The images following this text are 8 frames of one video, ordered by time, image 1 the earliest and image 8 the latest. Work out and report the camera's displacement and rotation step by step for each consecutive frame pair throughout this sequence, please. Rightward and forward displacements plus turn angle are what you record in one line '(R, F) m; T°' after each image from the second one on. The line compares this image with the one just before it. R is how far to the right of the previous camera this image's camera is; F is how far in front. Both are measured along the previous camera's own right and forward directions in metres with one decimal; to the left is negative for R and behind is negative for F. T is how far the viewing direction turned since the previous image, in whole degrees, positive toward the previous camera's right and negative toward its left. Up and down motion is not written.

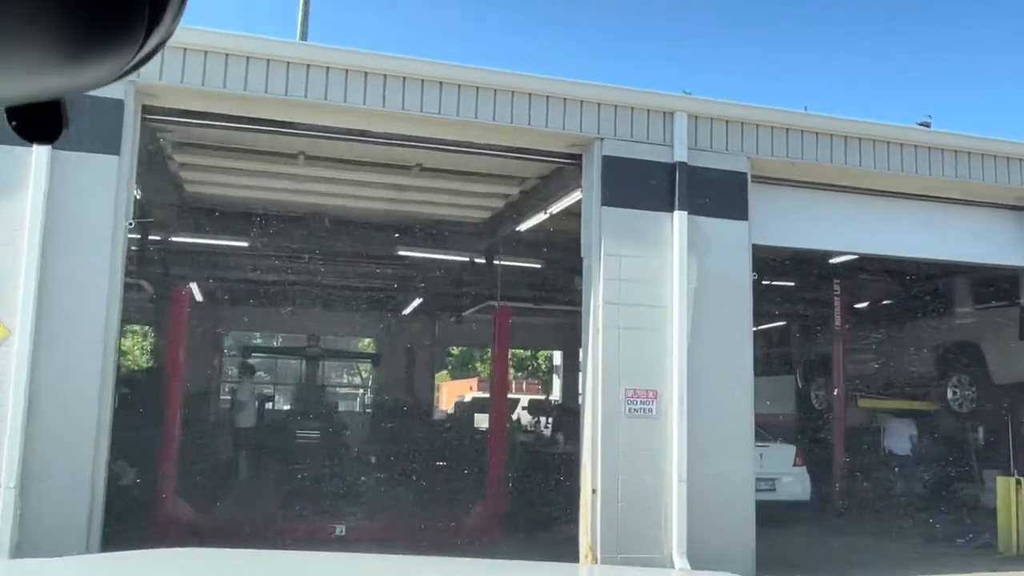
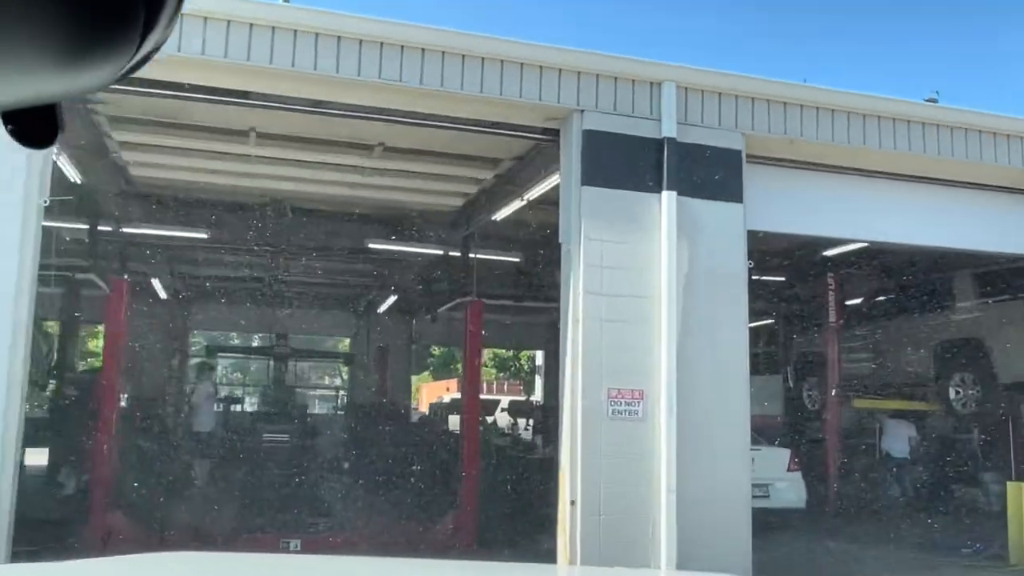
(+0.1, +0.5) m; +1°
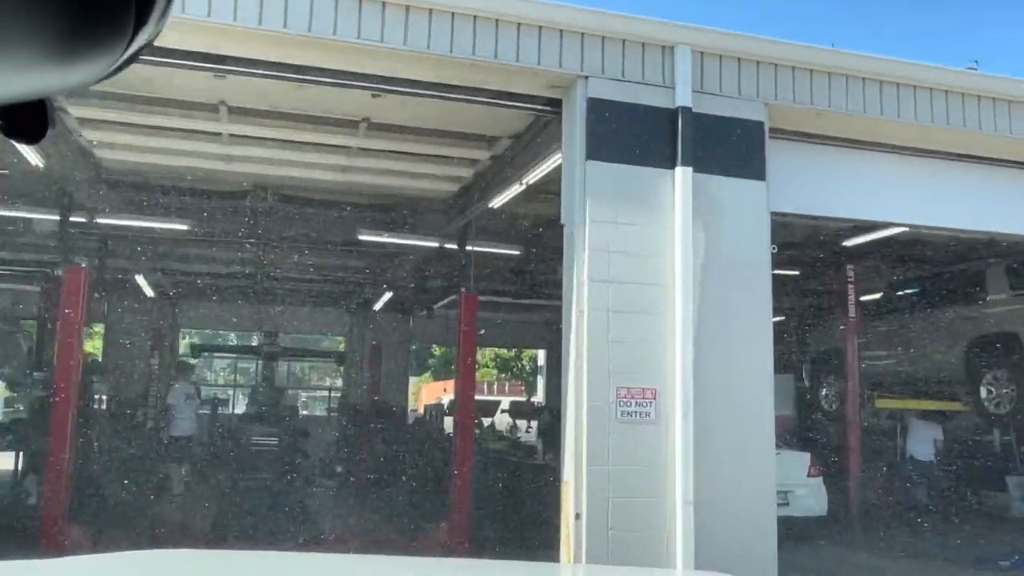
(0.0, +0.5) m; 0°
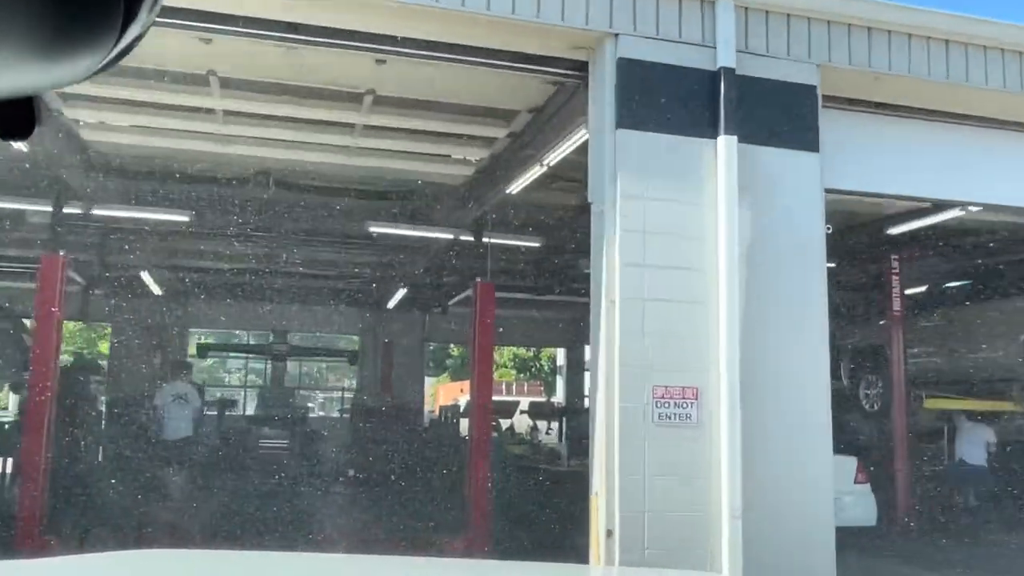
(0.0, +0.5) m; -1°
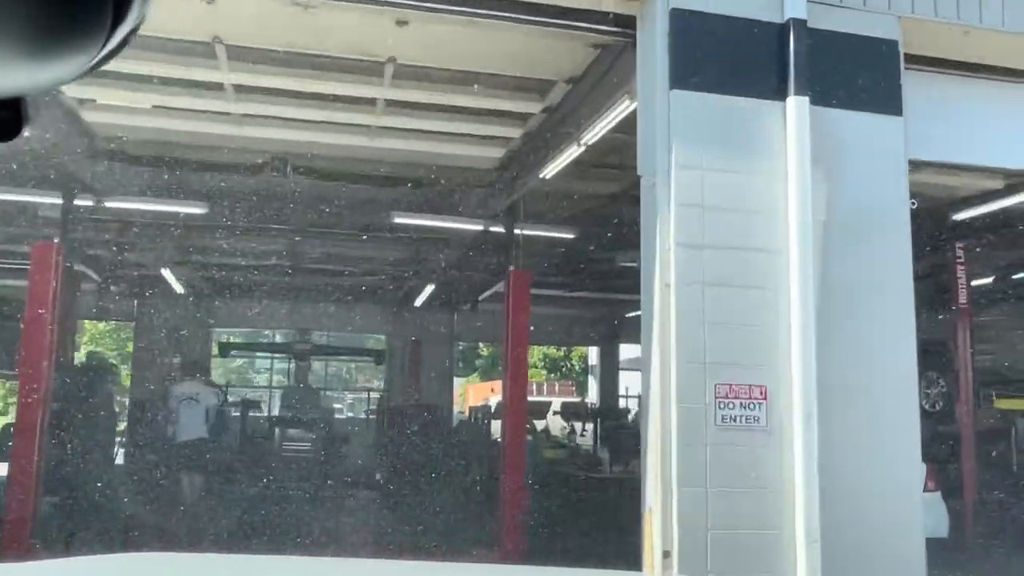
(0.0, +0.5) m; -2°
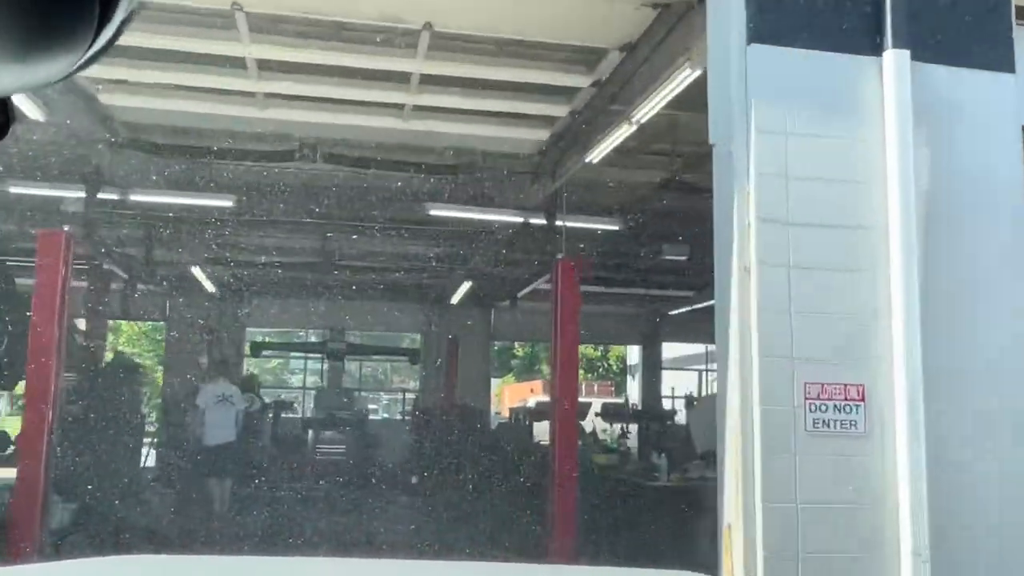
(-0.1, +0.4) m; -2°
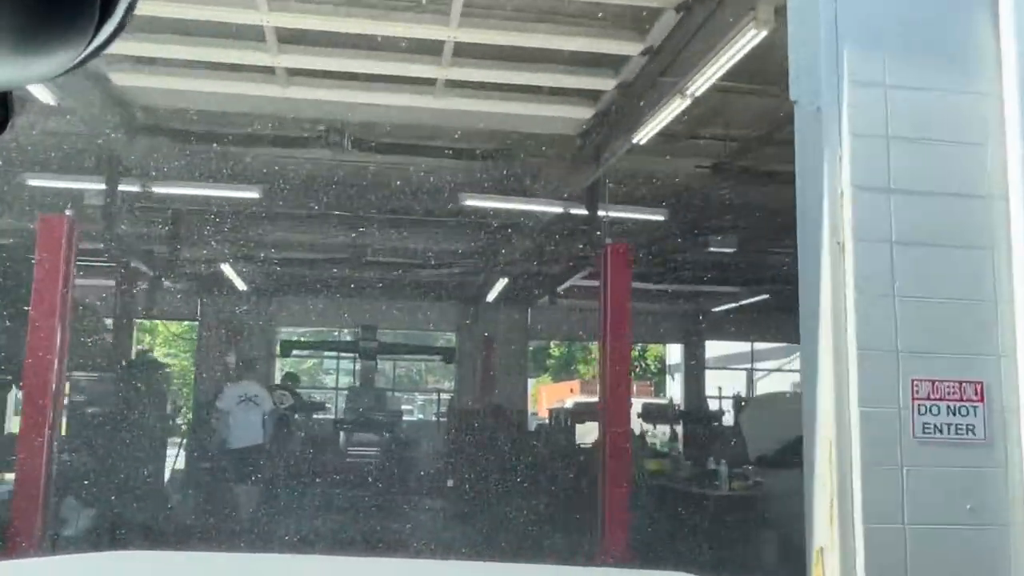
(0.0, +0.4) m; -2°
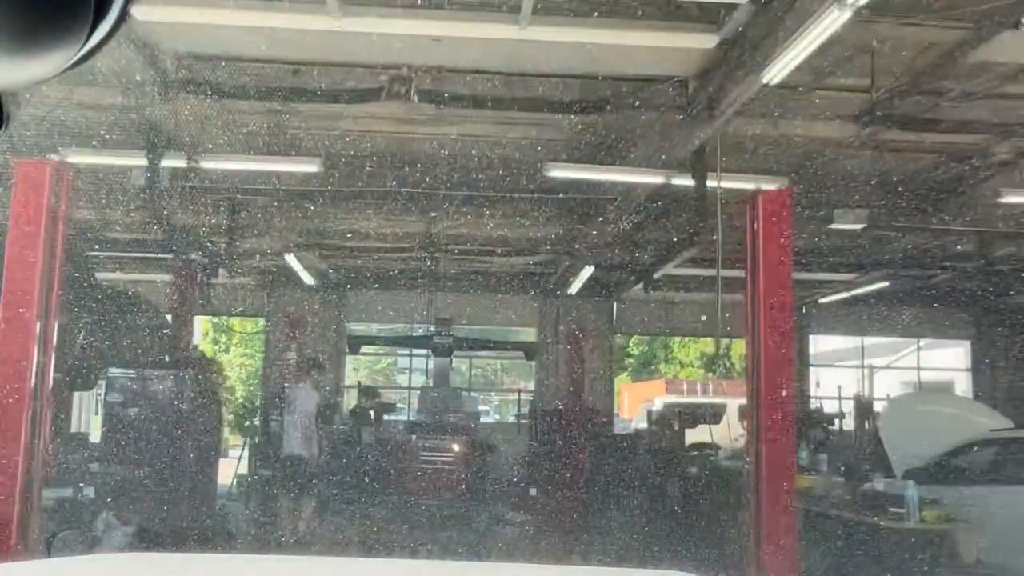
(-0.1, +0.9) m; -5°
